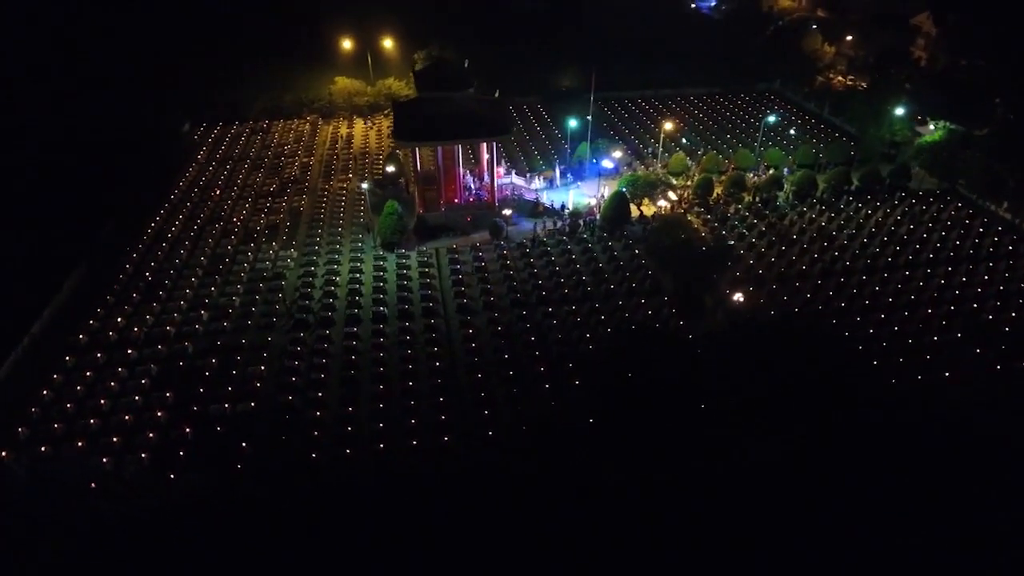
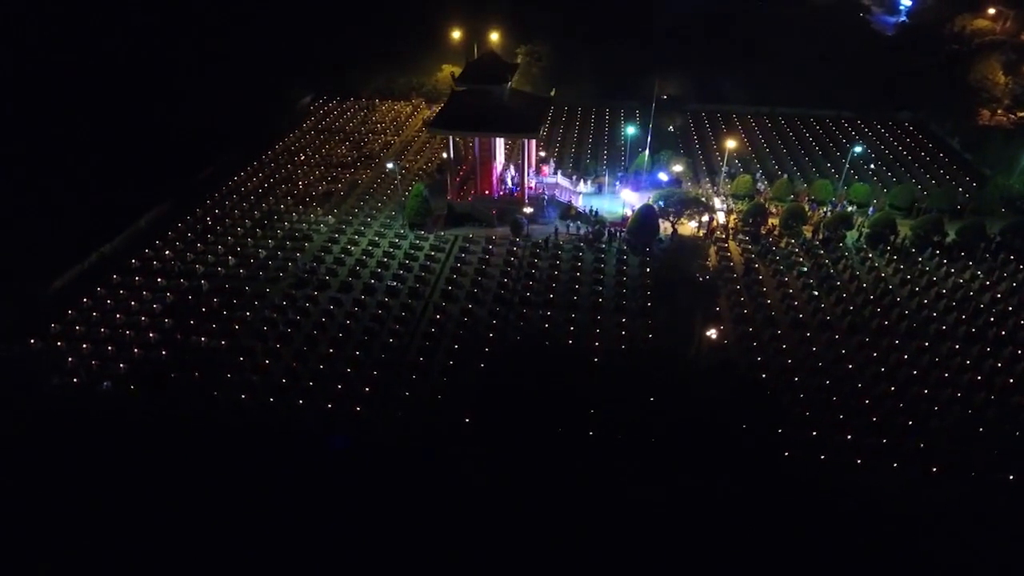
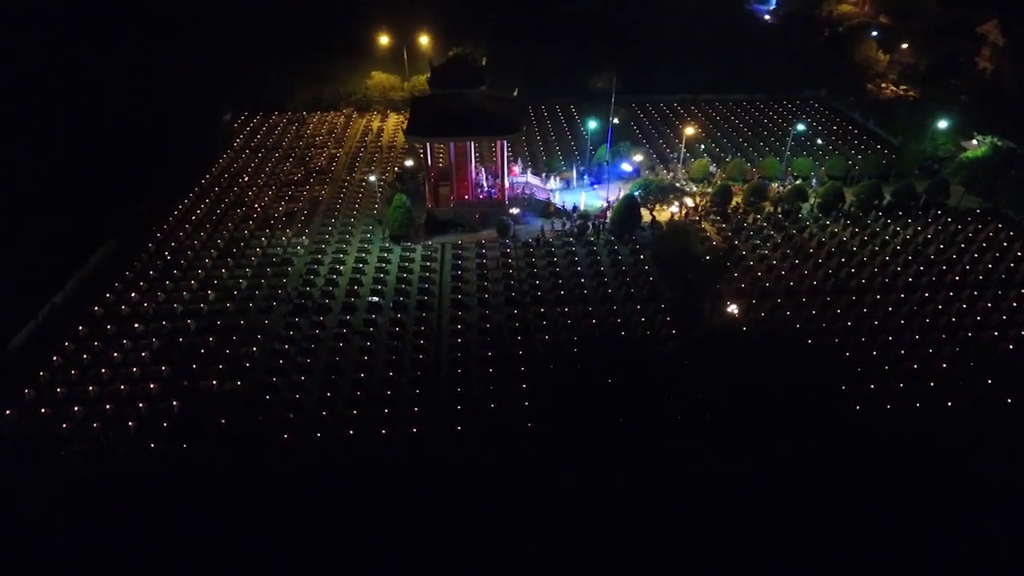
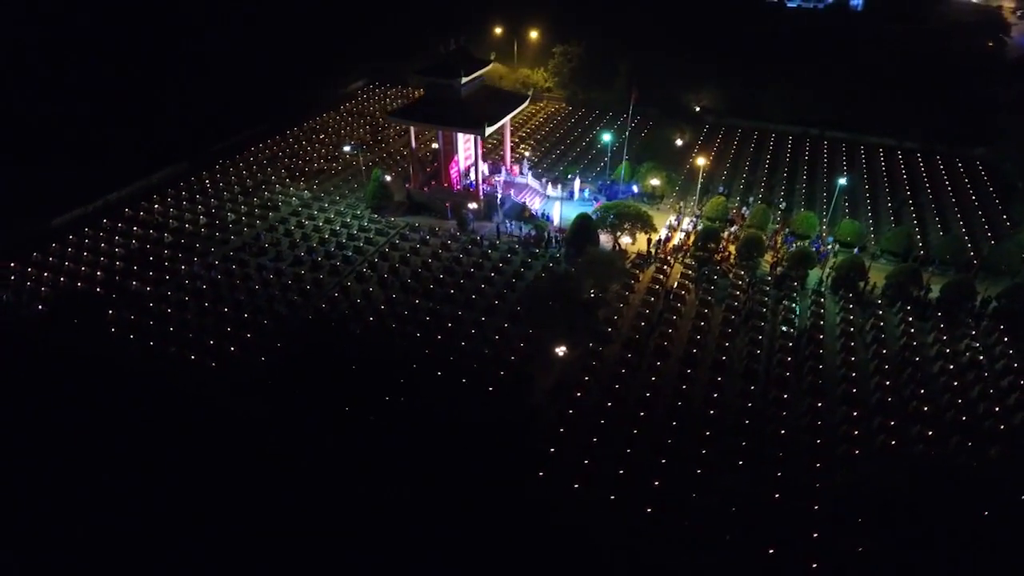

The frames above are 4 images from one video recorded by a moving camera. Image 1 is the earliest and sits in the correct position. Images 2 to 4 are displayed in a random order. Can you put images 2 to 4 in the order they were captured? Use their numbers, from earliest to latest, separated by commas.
3, 2, 4
